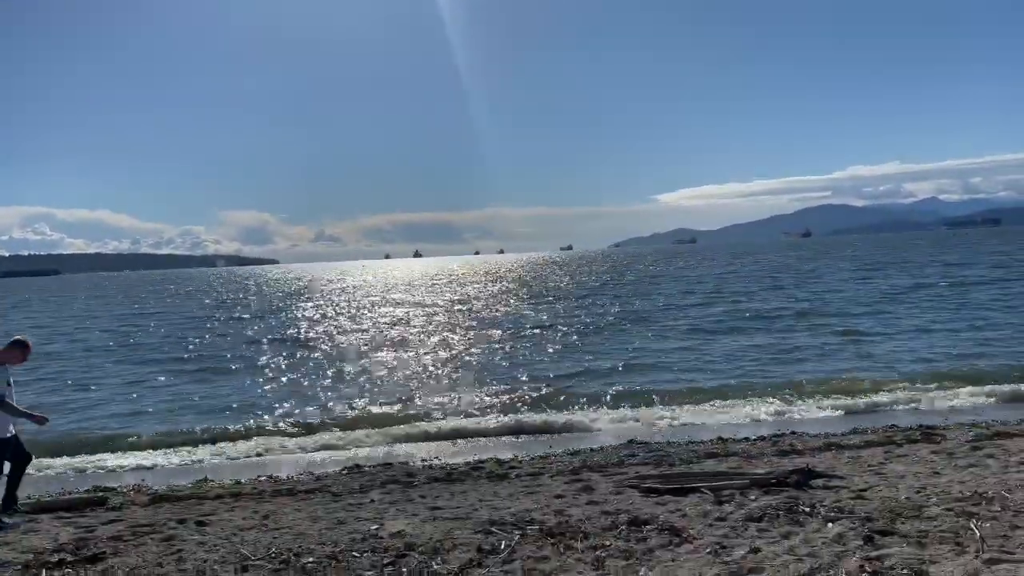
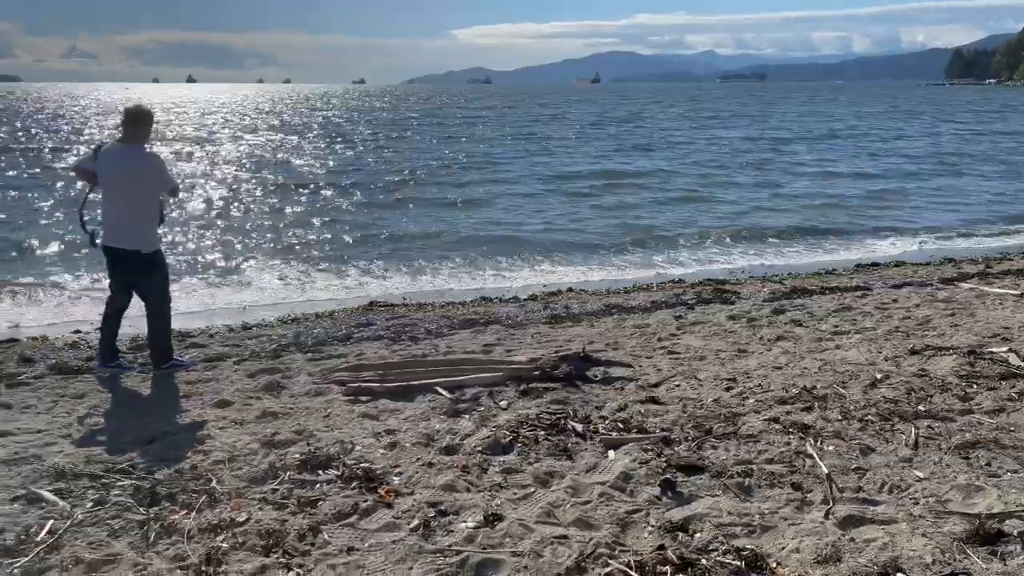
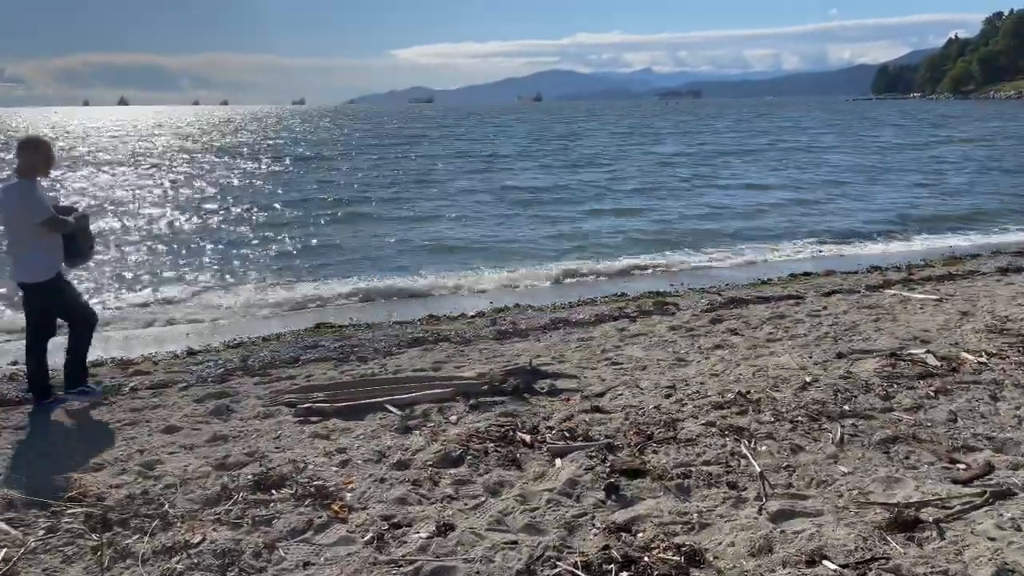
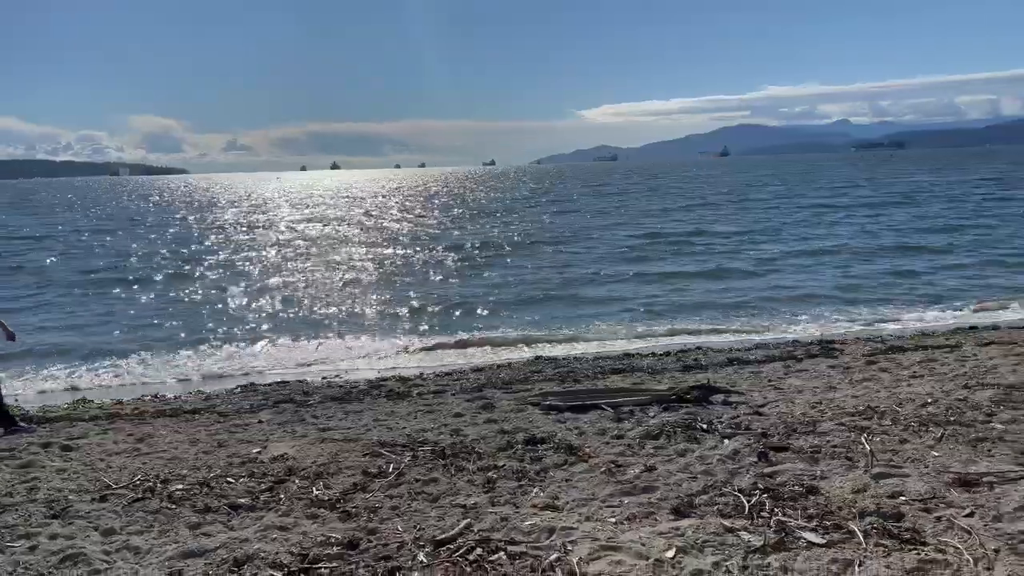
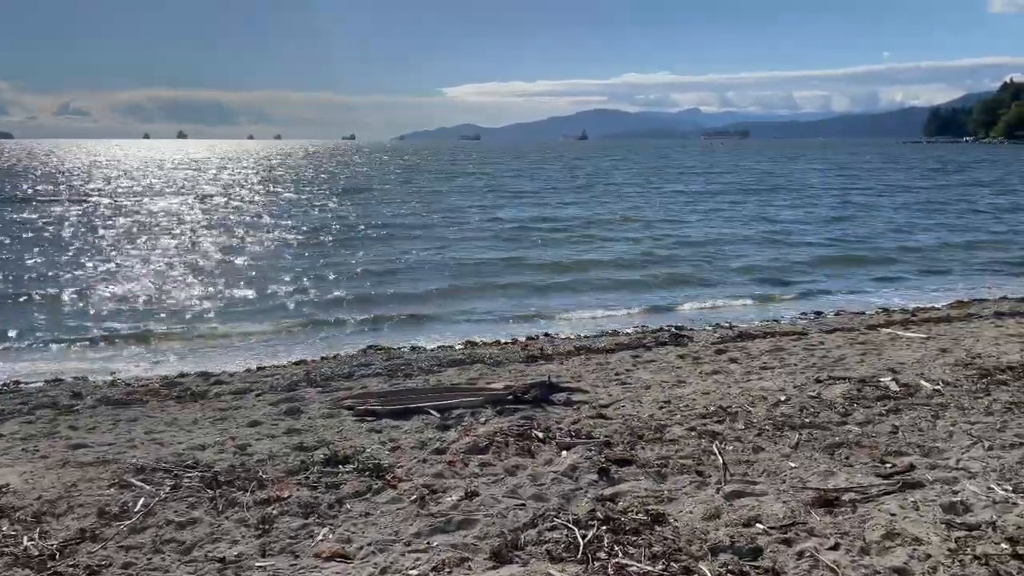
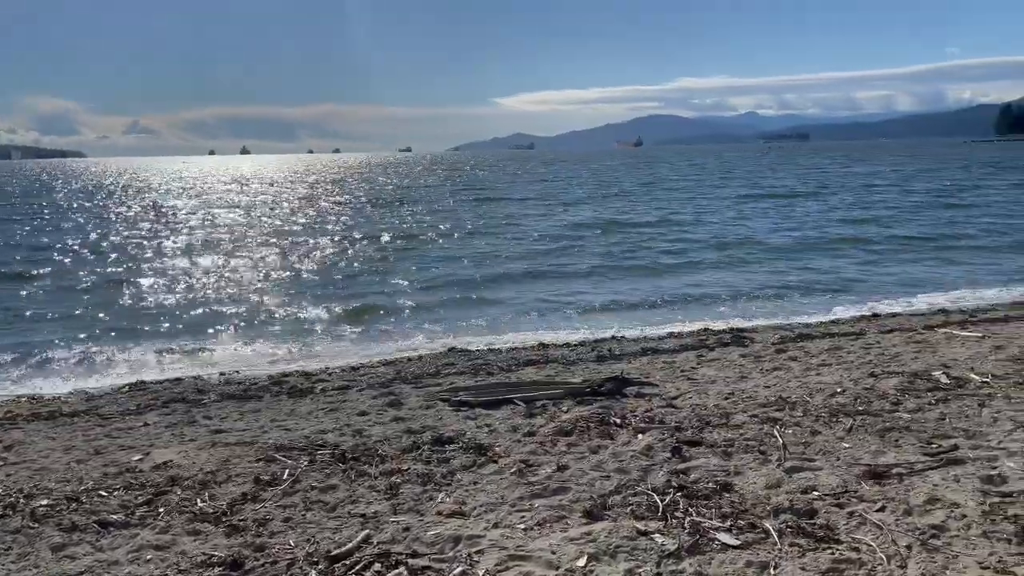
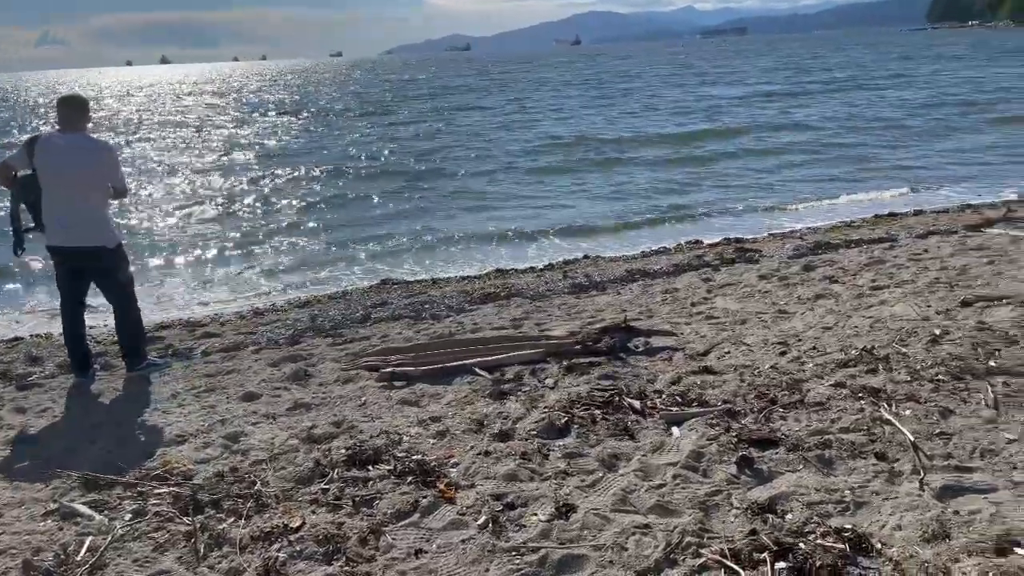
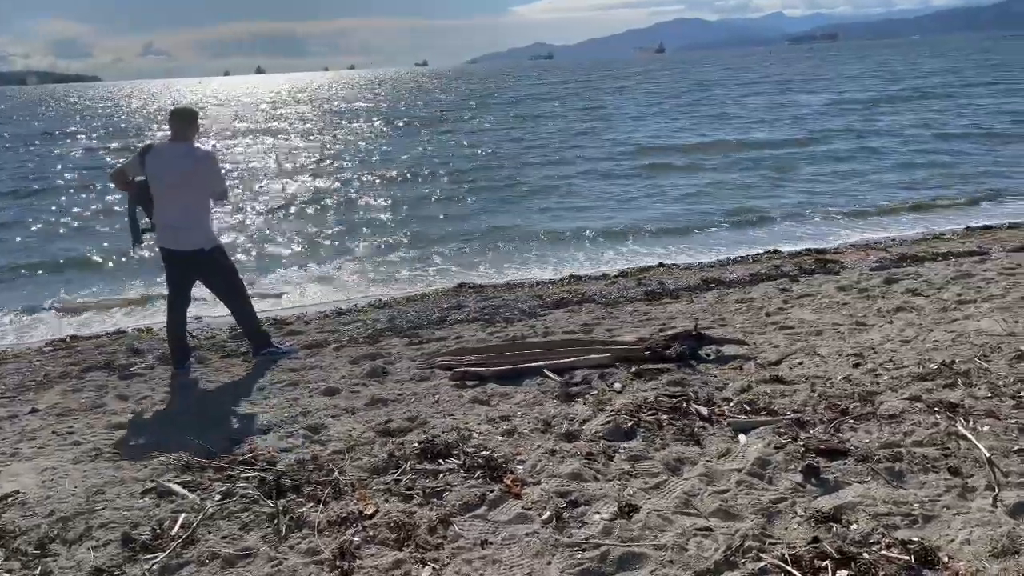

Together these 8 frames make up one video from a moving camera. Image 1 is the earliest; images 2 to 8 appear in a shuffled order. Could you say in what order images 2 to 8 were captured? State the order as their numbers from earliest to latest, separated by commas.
4, 6, 5, 3, 2, 8, 7
